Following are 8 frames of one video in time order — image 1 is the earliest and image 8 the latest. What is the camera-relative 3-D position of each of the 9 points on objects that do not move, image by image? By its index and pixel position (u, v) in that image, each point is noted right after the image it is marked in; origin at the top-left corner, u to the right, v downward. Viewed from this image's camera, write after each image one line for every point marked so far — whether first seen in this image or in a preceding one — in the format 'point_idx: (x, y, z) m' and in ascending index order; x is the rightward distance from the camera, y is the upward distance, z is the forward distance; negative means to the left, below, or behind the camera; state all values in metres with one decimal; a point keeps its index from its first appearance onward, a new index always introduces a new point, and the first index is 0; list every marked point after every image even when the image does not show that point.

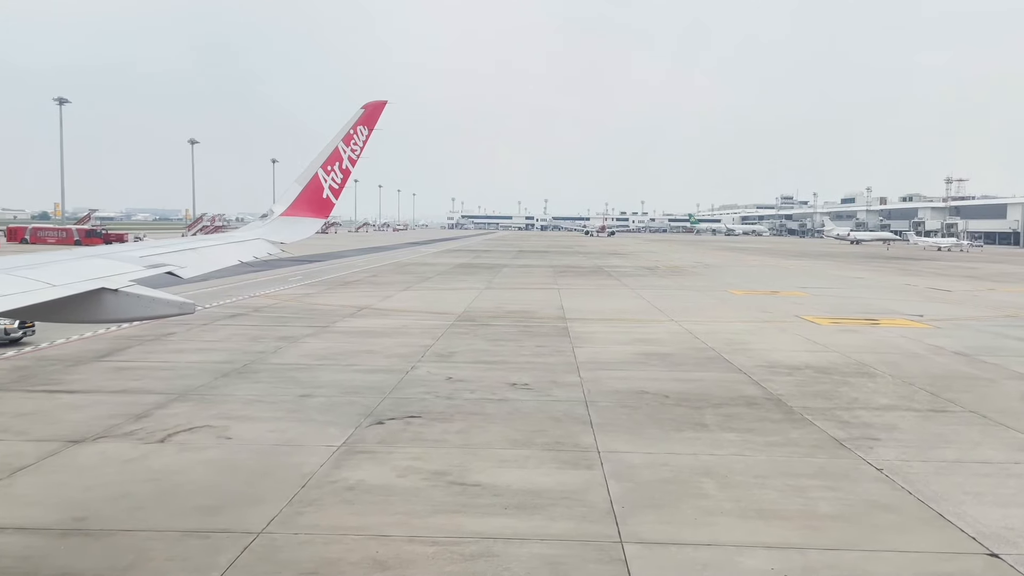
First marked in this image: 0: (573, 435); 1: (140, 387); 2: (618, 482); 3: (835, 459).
0: (+0.9, -2.1, +12.2) m
1: (-7.0, -1.9, +16.1) m
2: (+1.2, -2.3, +10.0) m
3: (+4.2, -2.2, +11.2) m
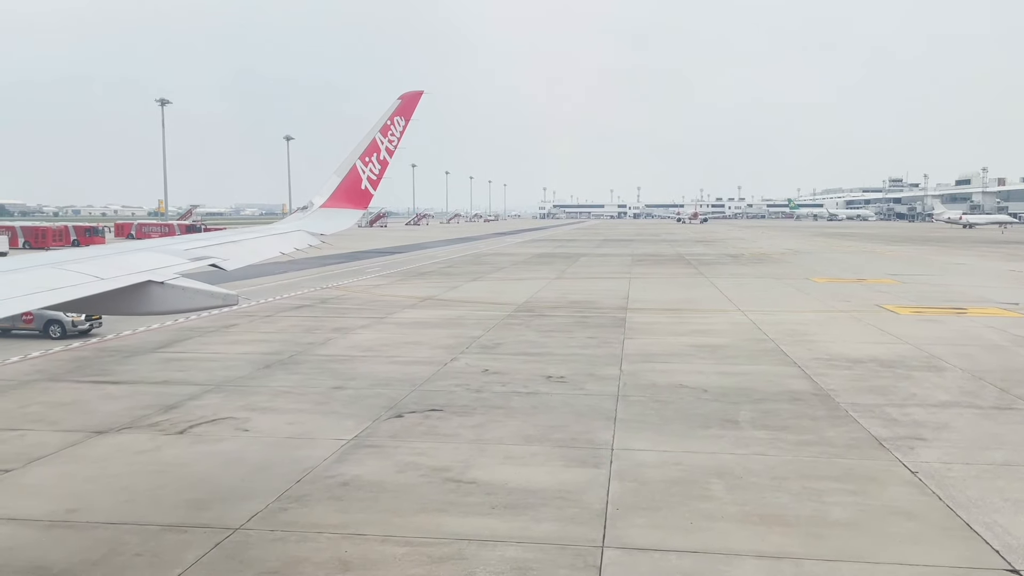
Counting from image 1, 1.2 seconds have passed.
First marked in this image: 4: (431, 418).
0: (+1.1, -2.0, +11.8) m
1: (-6.4, -1.7, +16.5) m
2: (+1.2, -2.2, +9.5) m
3: (+4.3, -2.1, +10.4) m
4: (-1.2, -1.9, +12.7) m
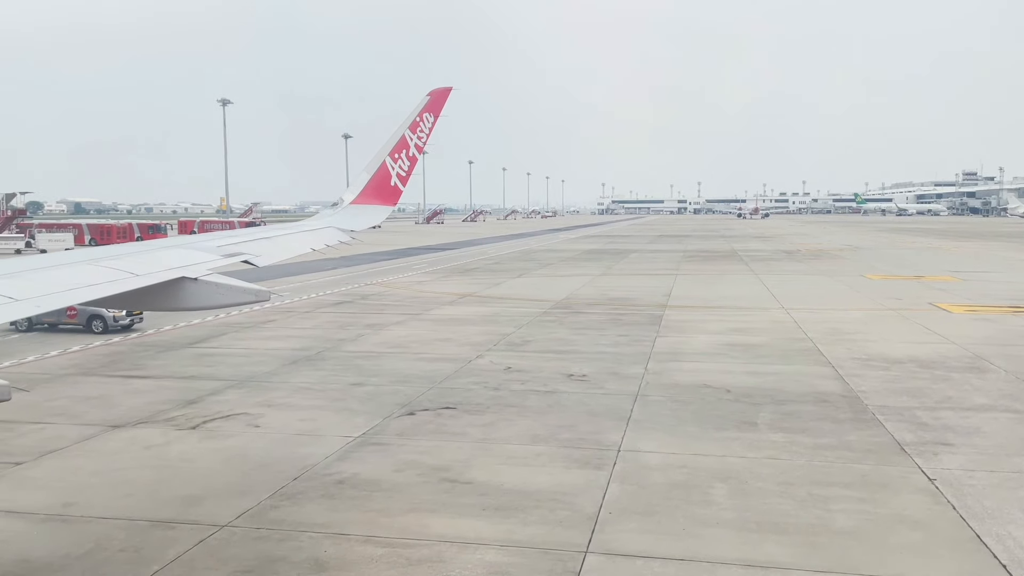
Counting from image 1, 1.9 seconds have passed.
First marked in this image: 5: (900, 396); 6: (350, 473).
0: (+1.2, -2.0, +11.5) m
1: (-5.9, -1.7, +16.7) m
2: (+1.2, -2.1, +9.3) m
3: (+4.3, -2.1, +10.0) m
4: (-1.0, -1.9, +12.6) m
5: (+6.5, -1.8, +14.4) m
6: (-1.8, -2.1, +9.7) m
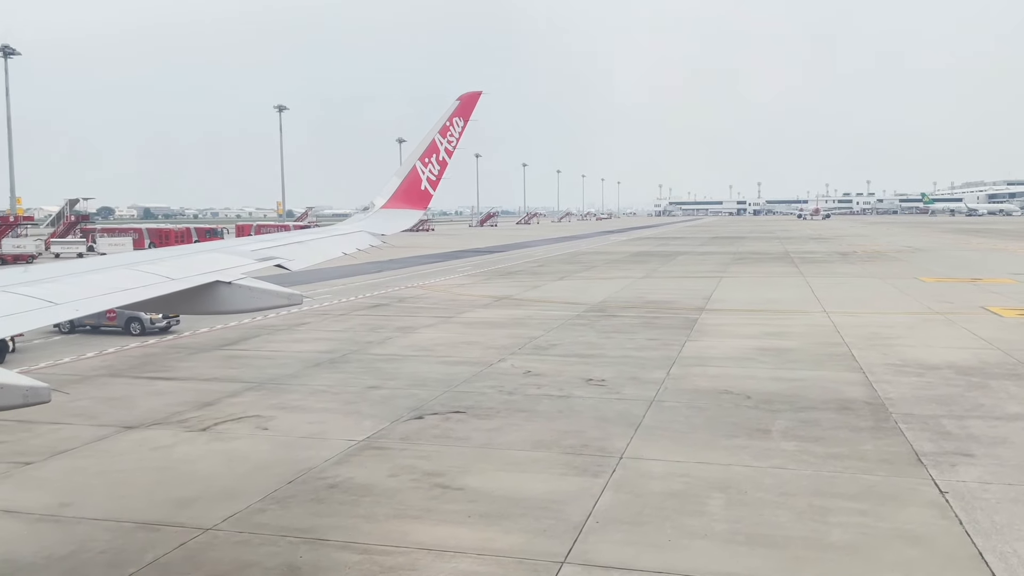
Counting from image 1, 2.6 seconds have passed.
0: (+1.2, -2.0, +11.3) m
1: (-5.5, -1.7, +16.9) m
2: (+1.1, -2.2, +9.1) m
3: (+4.3, -2.1, +9.6) m
4: (-0.9, -1.9, +12.5) m
5: (+6.7, -1.9, +13.8) m
6: (-1.9, -2.1, +9.6) m
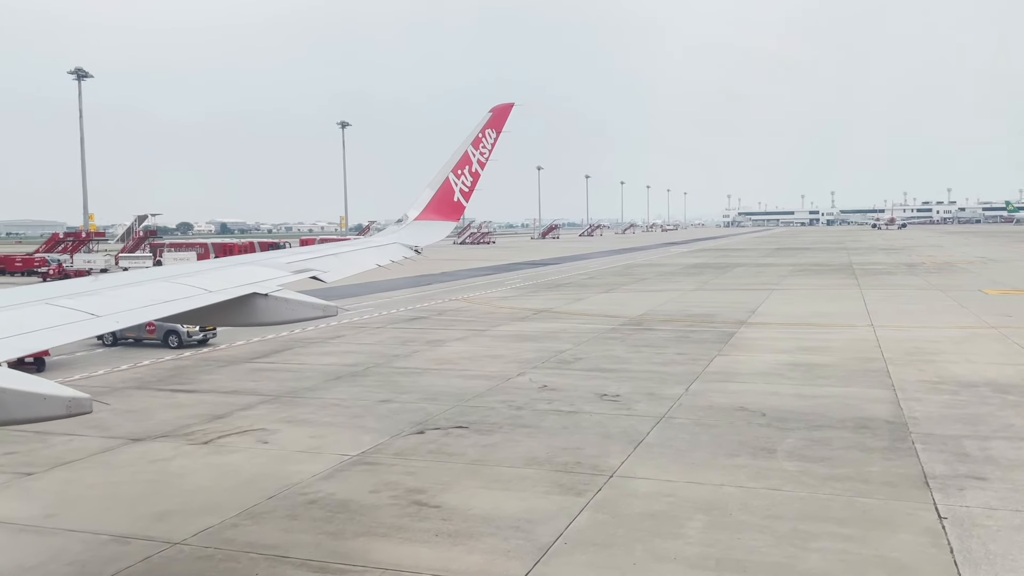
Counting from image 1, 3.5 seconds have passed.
0: (+1.1, -2.2, +11.1) m
1: (-5.2, -2.0, +17.1) m
2: (+0.8, -2.3, +8.8) m
3: (+4.1, -2.3, +9.1) m
4: (-0.9, -2.1, +12.4) m
5: (+6.8, -2.1, +13.1) m
6: (-2.1, -2.3, +9.6) m
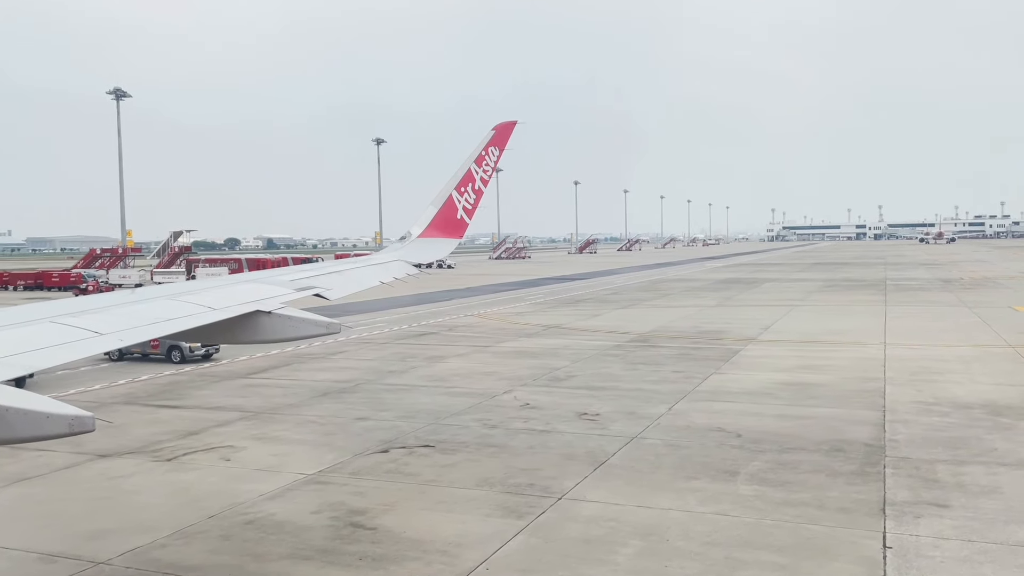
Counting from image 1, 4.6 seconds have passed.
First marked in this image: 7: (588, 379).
0: (+0.6, -2.4, +10.9) m
1: (-5.5, -2.3, +17.2) m
2: (+0.2, -2.5, +8.6) m
3: (+3.4, -2.5, +8.8) m
4: (-1.4, -2.4, +12.3) m
5: (+6.3, -2.3, +12.7) m
6: (-2.7, -2.5, +9.5) m
7: (+1.8, -2.1, +19.9) m
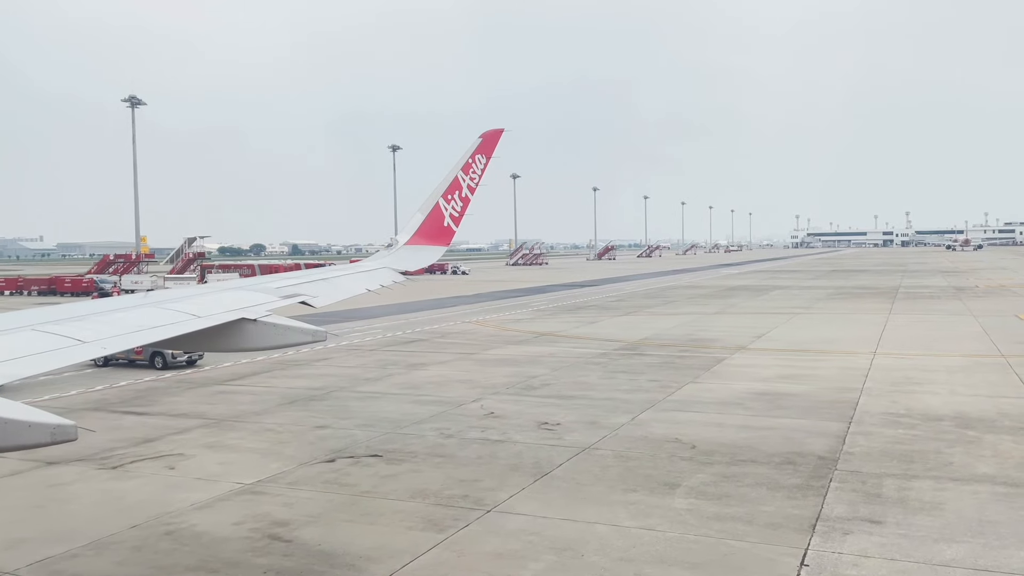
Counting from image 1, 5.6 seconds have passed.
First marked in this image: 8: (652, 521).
0: (-0.2, -2.6, +10.7) m
1: (-6.2, -2.5, +17.2) m
2: (-0.7, -2.6, +8.5) m
3: (+2.5, -2.6, +8.6) m
4: (-2.2, -2.5, +12.2) m
5: (+5.5, -2.5, +12.4) m
6: (-3.6, -2.6, +9.5) m
7: (+1.2, -2.3, +19.7) m
8: (+1.6, -2.6, +9.5) m
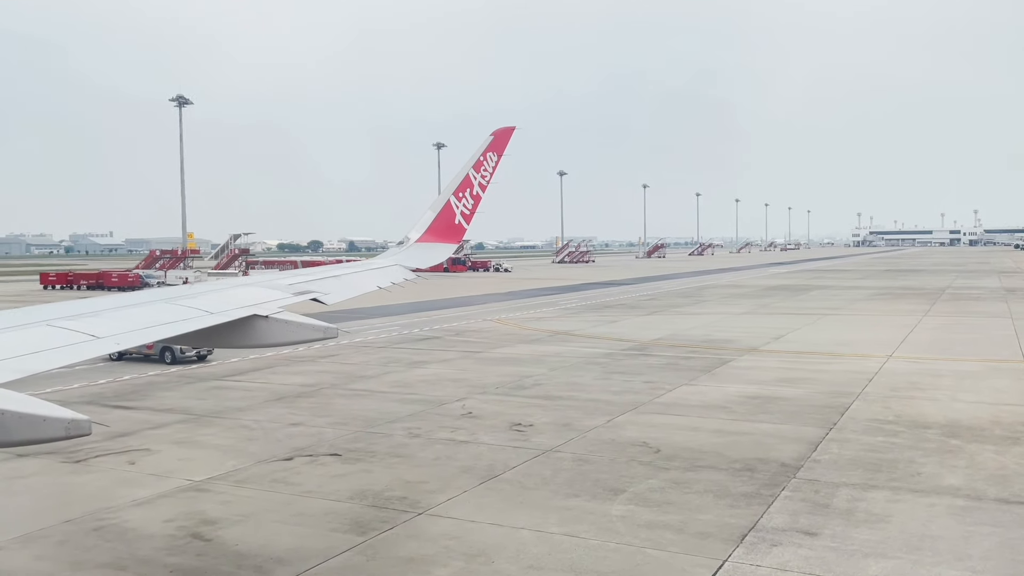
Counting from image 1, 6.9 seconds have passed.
0: (-1.0, -2.6, +10.7) m
1: (-6.6, -2.4, +17.4) m
2: (-1.5, -2.6, +8.5) m
3: (+1.7, -2.6, +8.4) m
4: (-2.9, -2.5, +12.2) m
5: (+4.9, -2.5, +12.0) m
6: (-4.4, -2.6, +9.6) m
7: (+0.9, -2.3, +19.5) m
8: (+0.8, -2.6, +9.3) m
